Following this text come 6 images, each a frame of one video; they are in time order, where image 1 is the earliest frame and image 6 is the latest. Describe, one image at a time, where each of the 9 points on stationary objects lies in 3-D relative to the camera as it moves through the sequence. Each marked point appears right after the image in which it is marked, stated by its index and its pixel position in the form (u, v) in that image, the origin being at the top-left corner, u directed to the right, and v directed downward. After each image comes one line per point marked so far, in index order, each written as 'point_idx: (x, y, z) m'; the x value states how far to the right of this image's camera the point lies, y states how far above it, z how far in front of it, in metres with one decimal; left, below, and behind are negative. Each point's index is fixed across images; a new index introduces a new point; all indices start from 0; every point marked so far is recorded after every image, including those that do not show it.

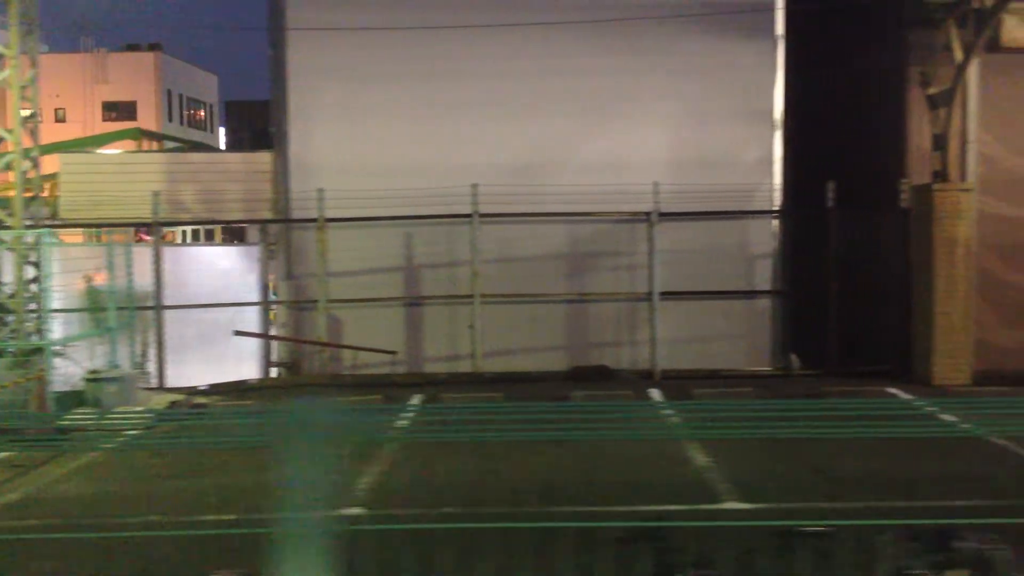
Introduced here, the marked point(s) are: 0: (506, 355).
0: (-0.1, -0.6, +12.4) m
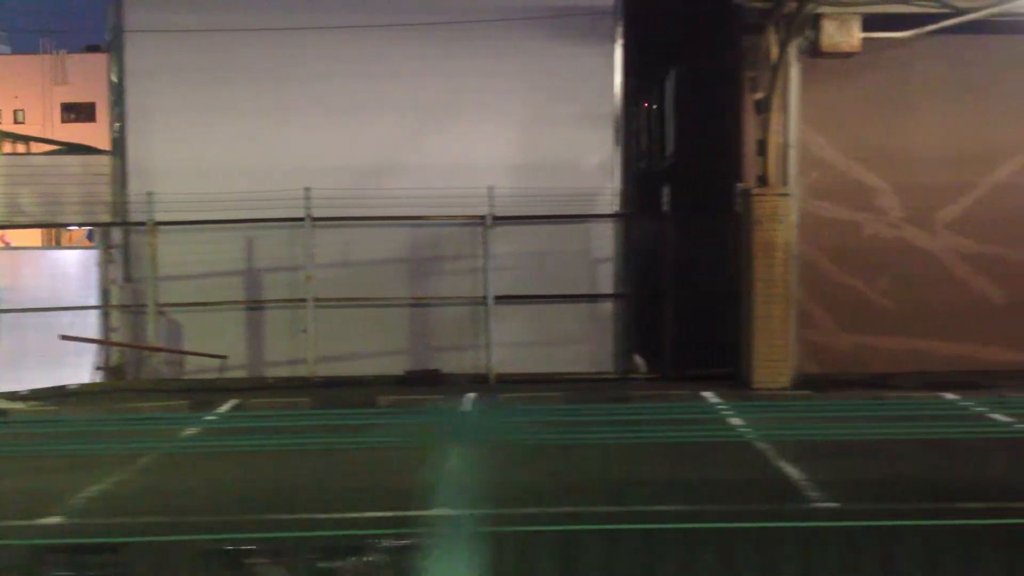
0: (-1.6, -0.7, +12.3) m
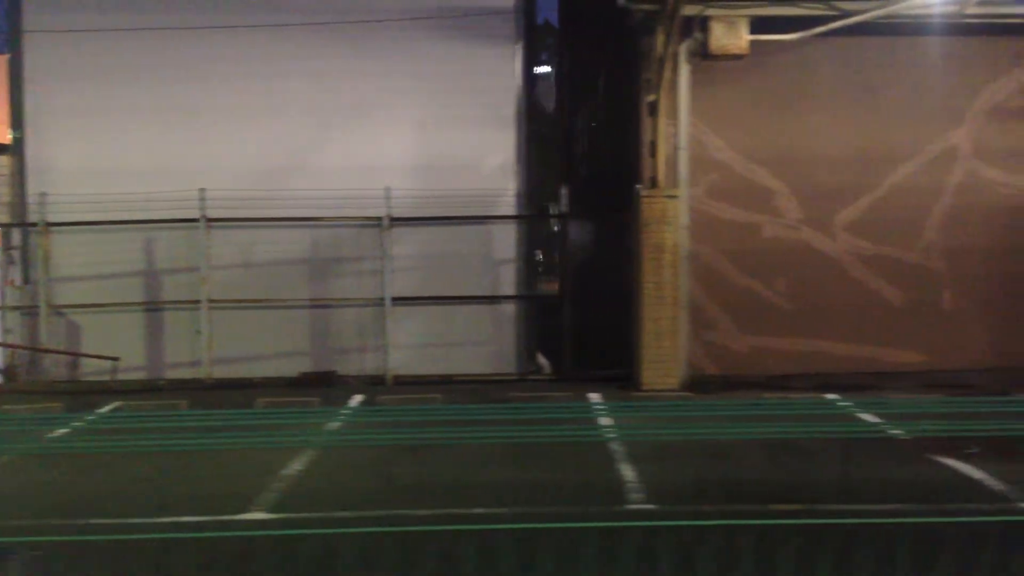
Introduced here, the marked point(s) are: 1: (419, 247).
0: (-2.5, -0.7, +12.3) m
1: (-0.8, +0.4, +12.3) m
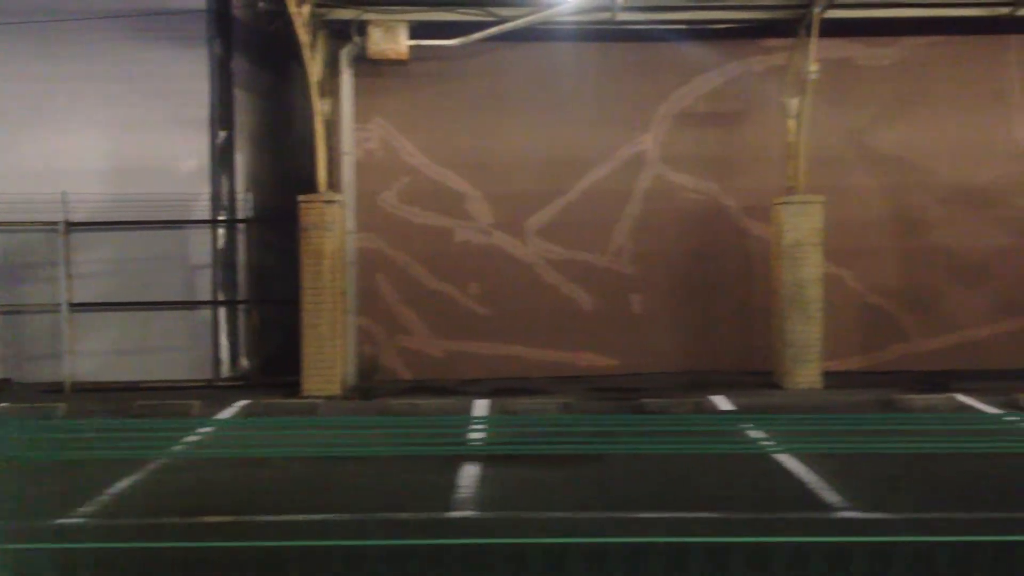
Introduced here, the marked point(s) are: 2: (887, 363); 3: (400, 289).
0: (-5.3, -0.7, +12.1) m
1: (-3.7, +0.3, +12.1) m
2: (+3.4, -0.7, +12.0) m
3: (-1.0, 0.0, +12.1) m
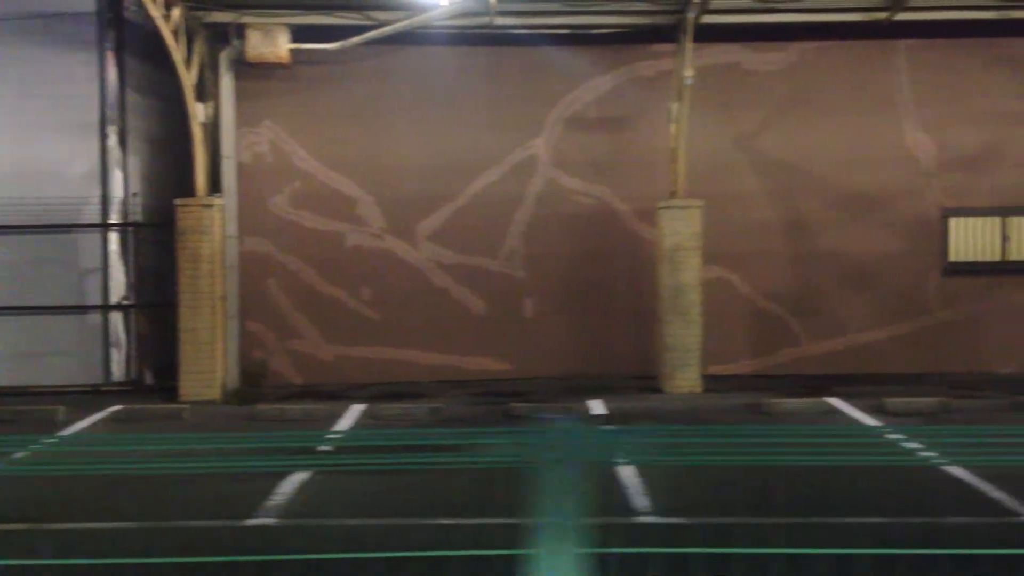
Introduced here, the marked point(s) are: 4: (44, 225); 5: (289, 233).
0: (-6.3, -0.8, +12.0) m
1: (-4.6, +0.3, +12.1) m
2: (+2.4, -0.7, +12.1) m
3: (-2.0, 0.0, +12.1) m
4: (-4.2, +0.6, +12.1) m
5: (-2.0, +0.5, +12.0) m
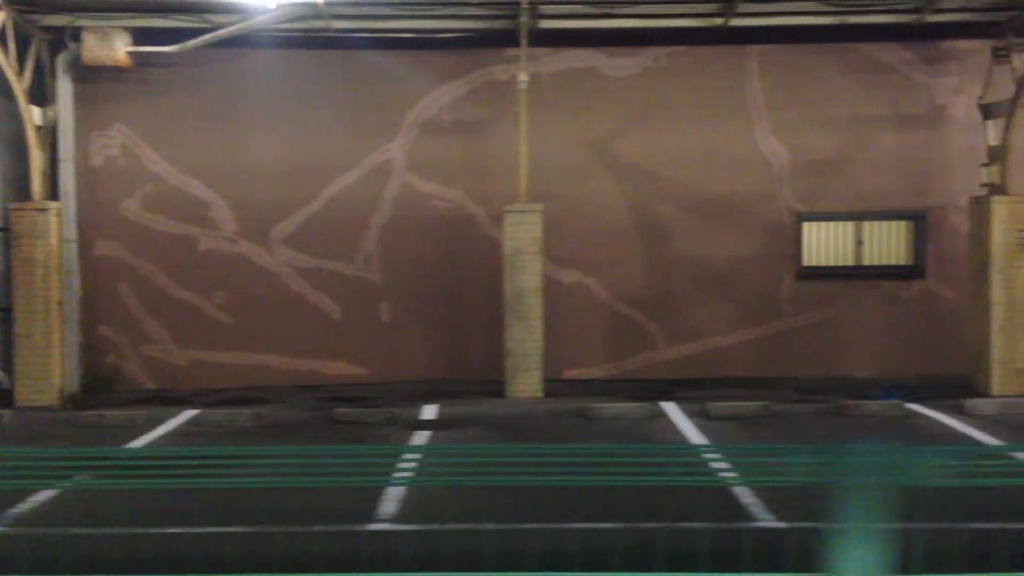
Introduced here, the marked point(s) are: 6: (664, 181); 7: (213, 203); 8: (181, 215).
0: (-7.6, -0.8, +11.8) m
1: (-5.9, +0.3, +12.0) m
2: (+1.1, -0.7, +12.1) m
3: (-3.3, -0.1, +12.0) m
4: (-5.5, +0.5, +12.0) m
5: (-3.3, +0.5, +12.0) m
6: (+1.4, +1.0, +12.0) m
7: (-2.7, +0.8, +12.0) m
8: (-3.0, +0.7, +12.0) m
